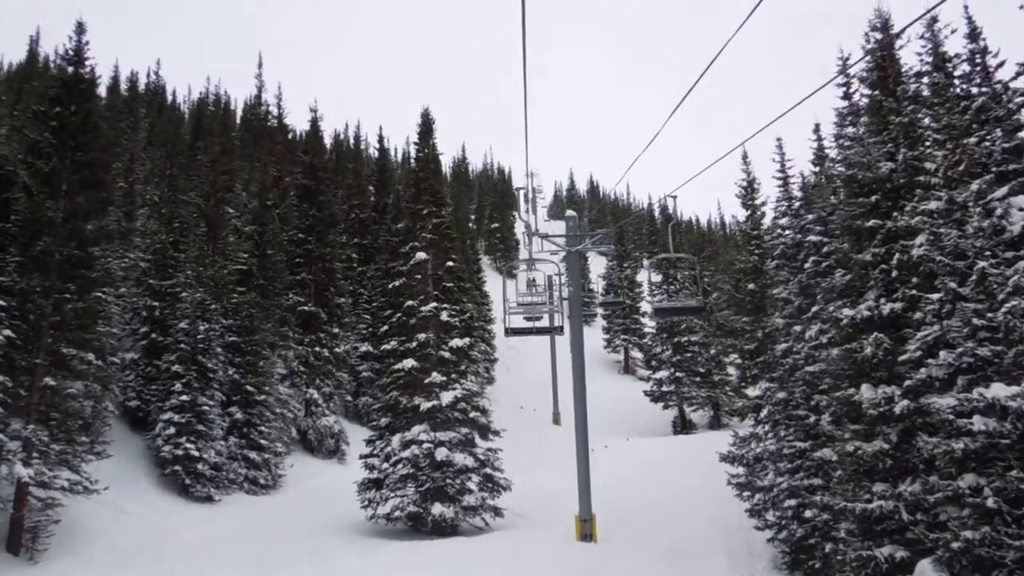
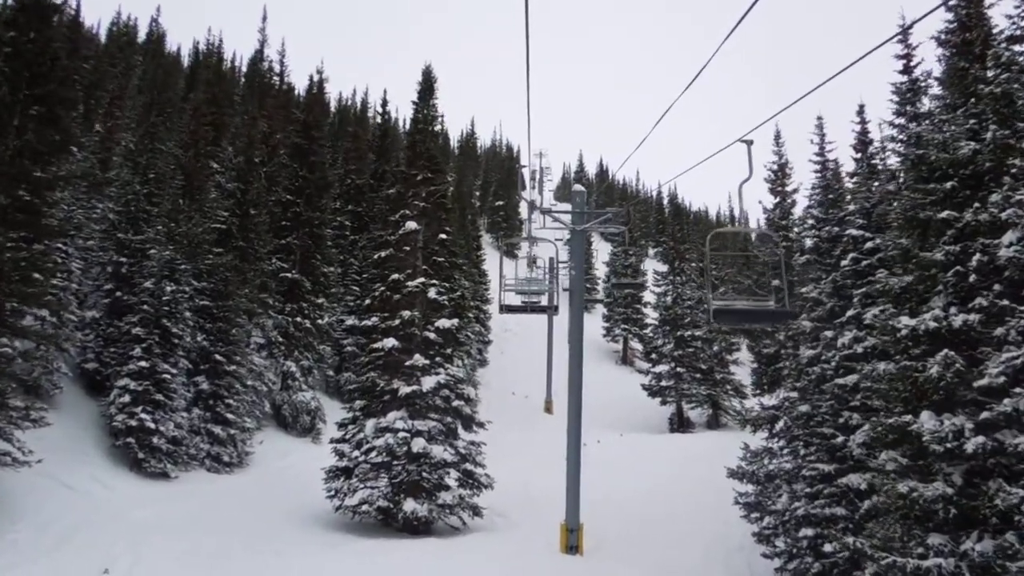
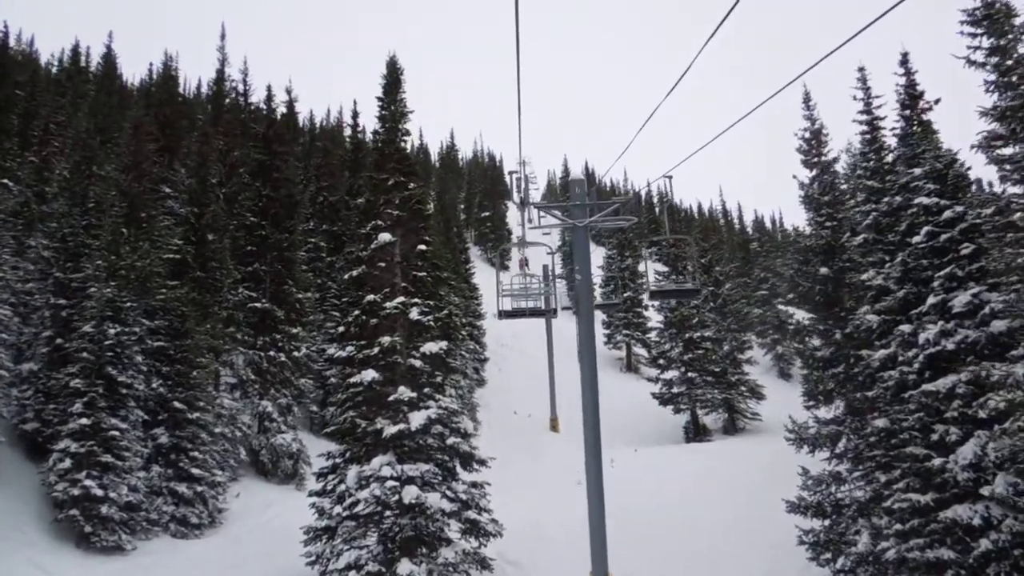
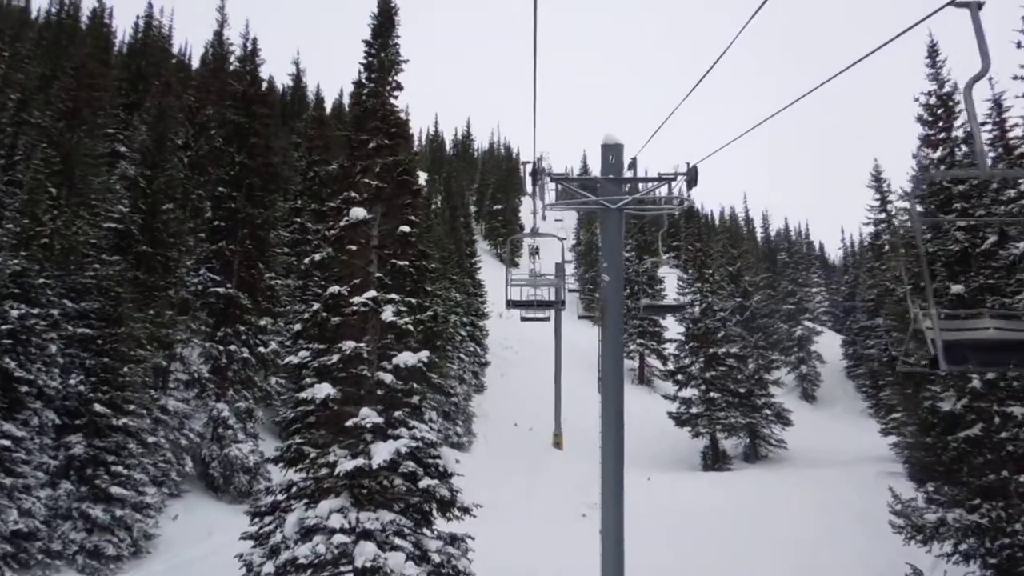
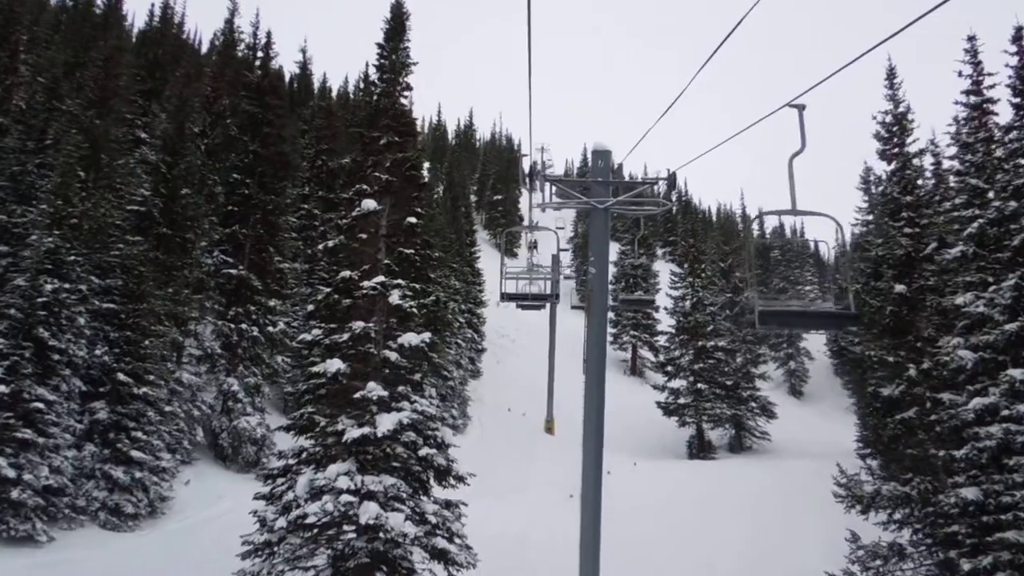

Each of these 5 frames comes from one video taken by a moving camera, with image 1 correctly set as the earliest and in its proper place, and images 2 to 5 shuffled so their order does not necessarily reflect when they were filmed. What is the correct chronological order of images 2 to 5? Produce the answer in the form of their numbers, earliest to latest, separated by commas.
2, 3, 5, 4
